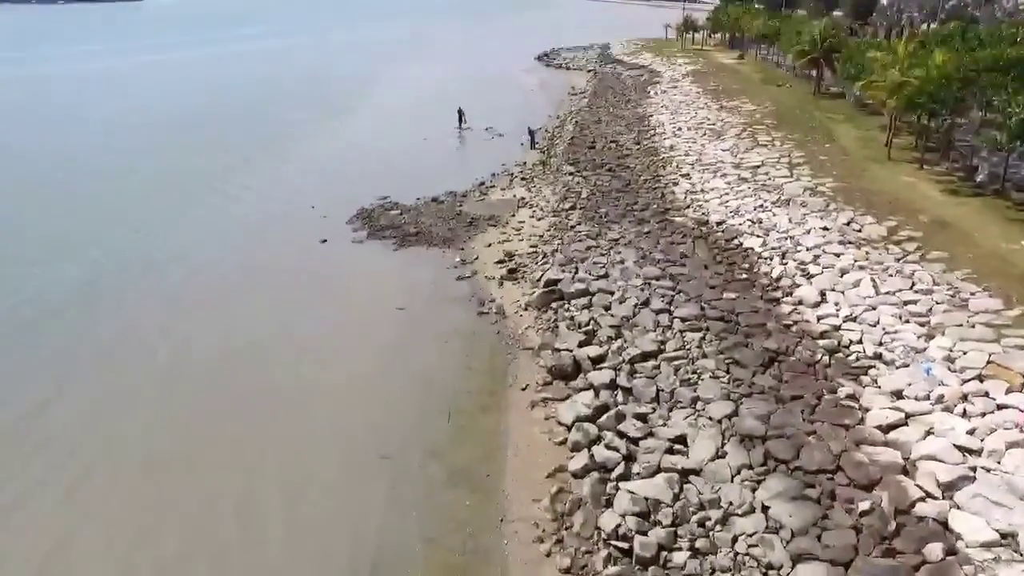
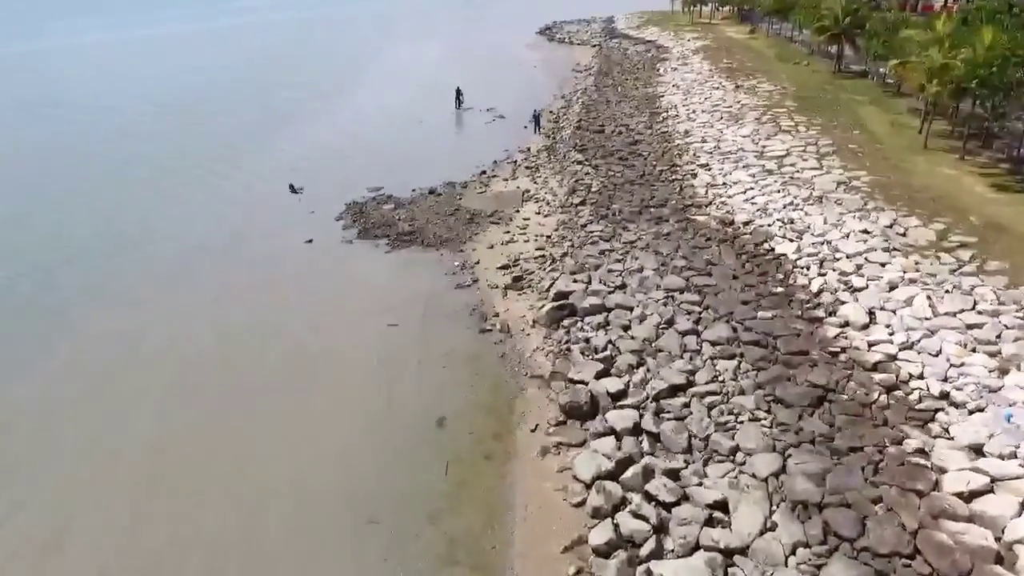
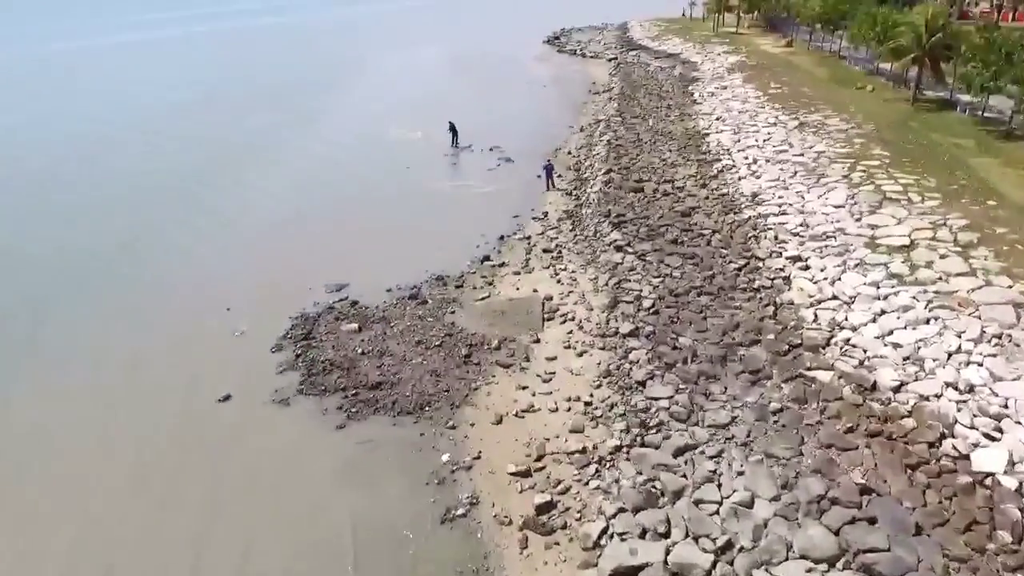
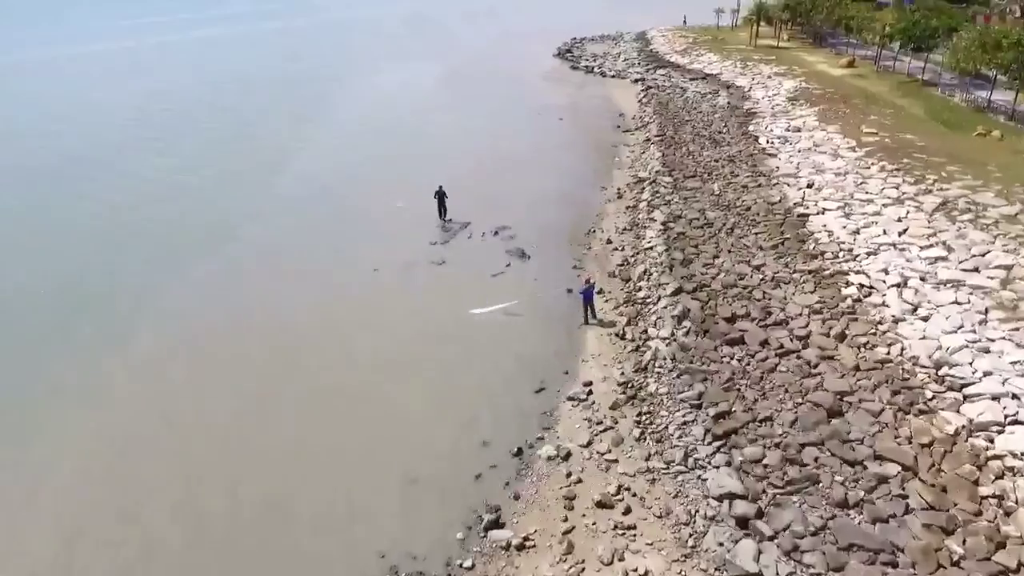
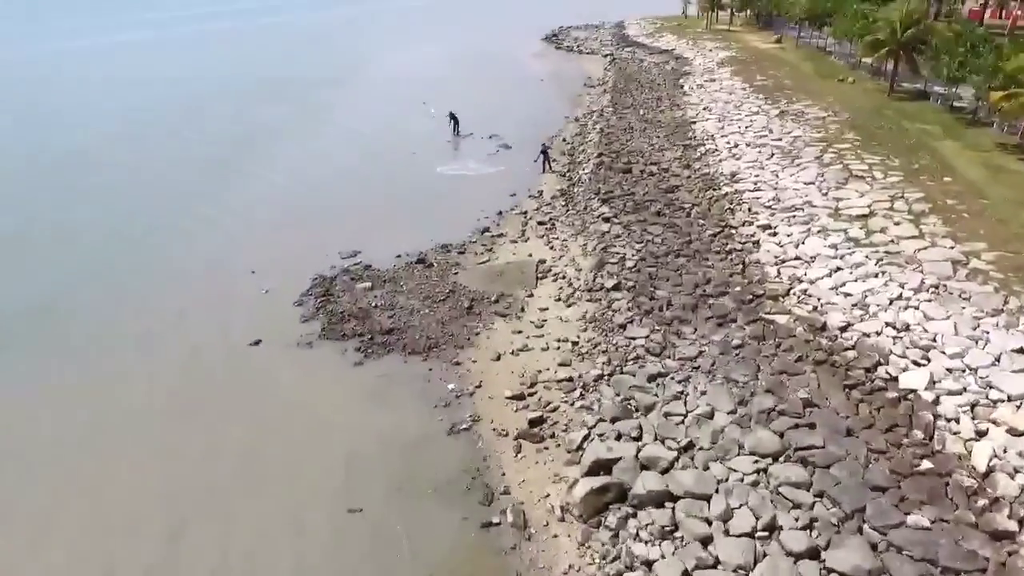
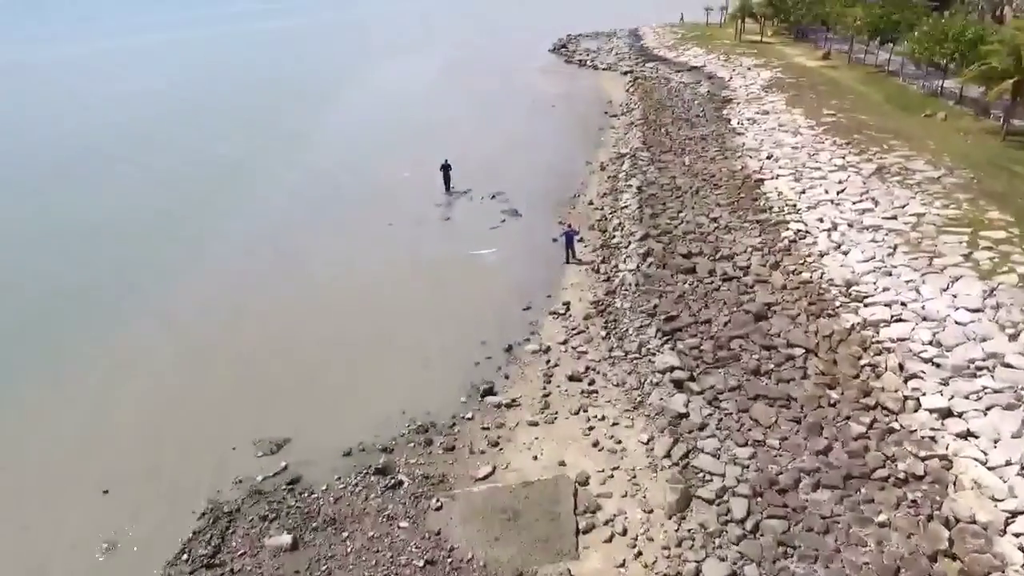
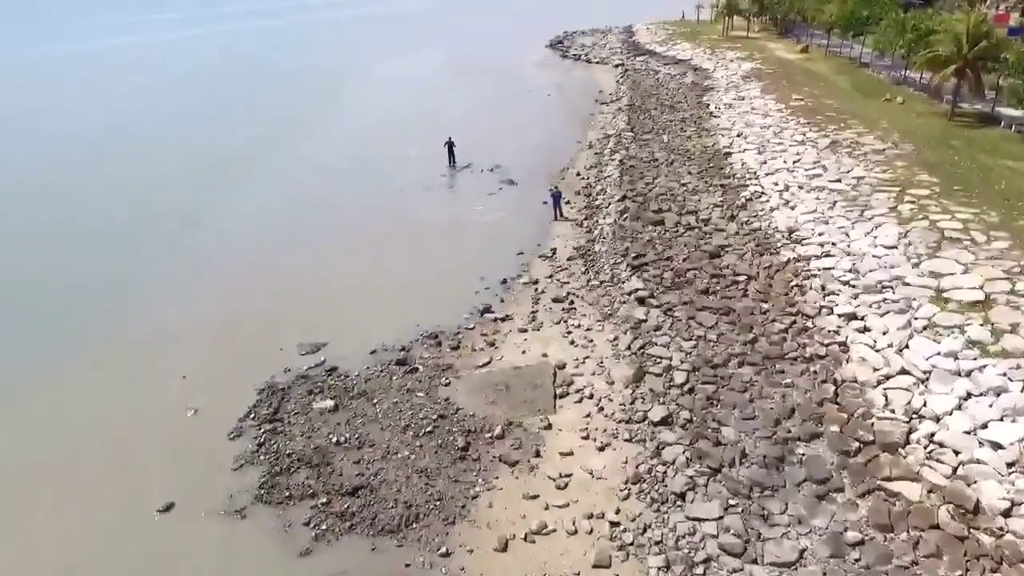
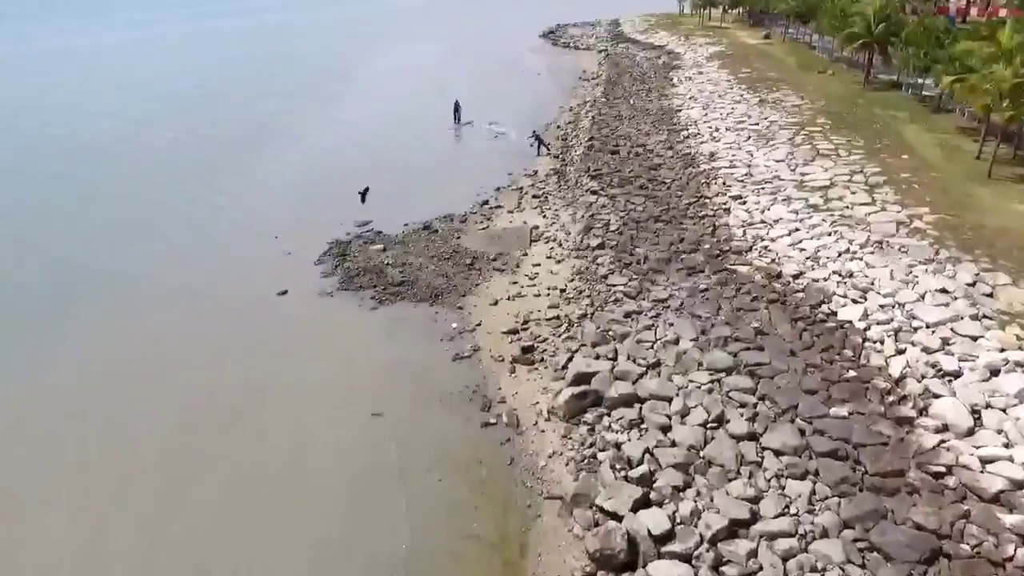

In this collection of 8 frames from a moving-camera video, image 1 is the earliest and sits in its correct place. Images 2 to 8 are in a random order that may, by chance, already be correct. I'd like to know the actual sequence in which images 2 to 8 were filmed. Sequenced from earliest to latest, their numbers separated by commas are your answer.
2, 8, 5, 3, 7, 6, 4
